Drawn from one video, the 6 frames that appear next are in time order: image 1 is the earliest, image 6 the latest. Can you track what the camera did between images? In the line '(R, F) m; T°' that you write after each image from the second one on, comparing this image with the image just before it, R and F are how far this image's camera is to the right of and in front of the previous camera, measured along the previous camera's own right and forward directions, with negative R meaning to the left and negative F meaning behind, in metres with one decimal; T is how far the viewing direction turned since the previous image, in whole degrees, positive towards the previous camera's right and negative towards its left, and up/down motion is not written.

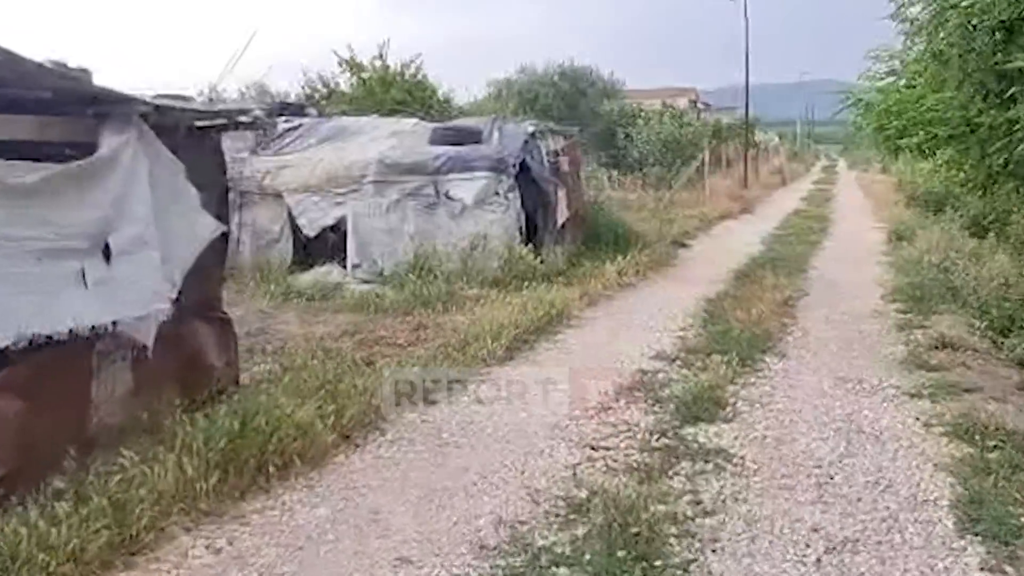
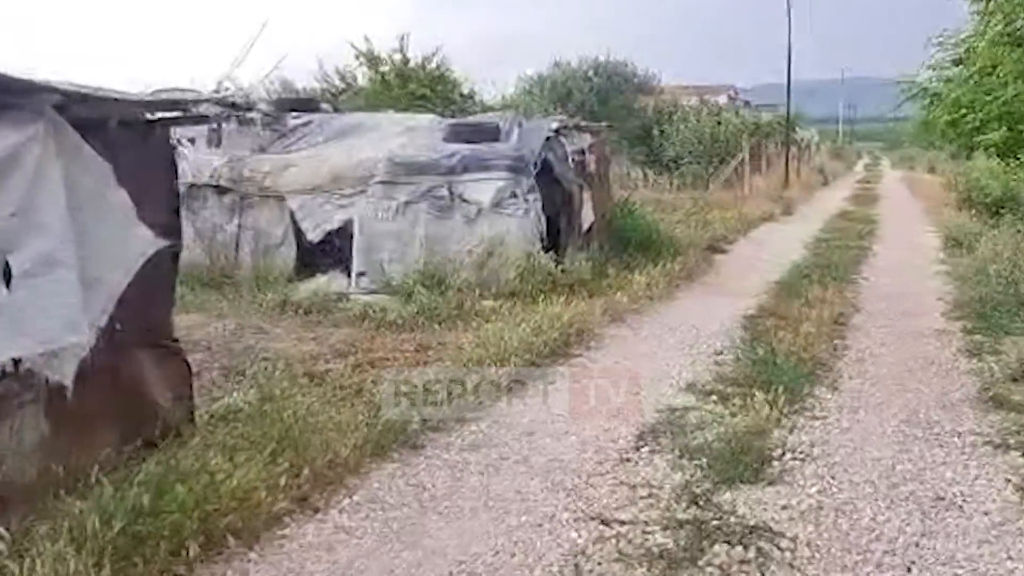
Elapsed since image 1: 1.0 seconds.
(+0.2, +1.1) m; -2°
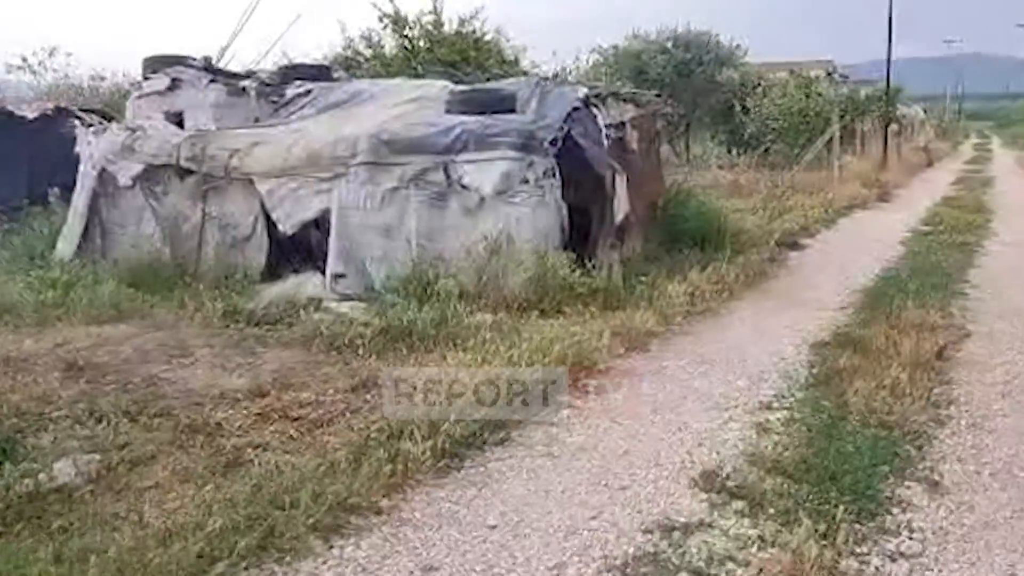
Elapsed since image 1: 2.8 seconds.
(+0.8, +2.3) m; -5°
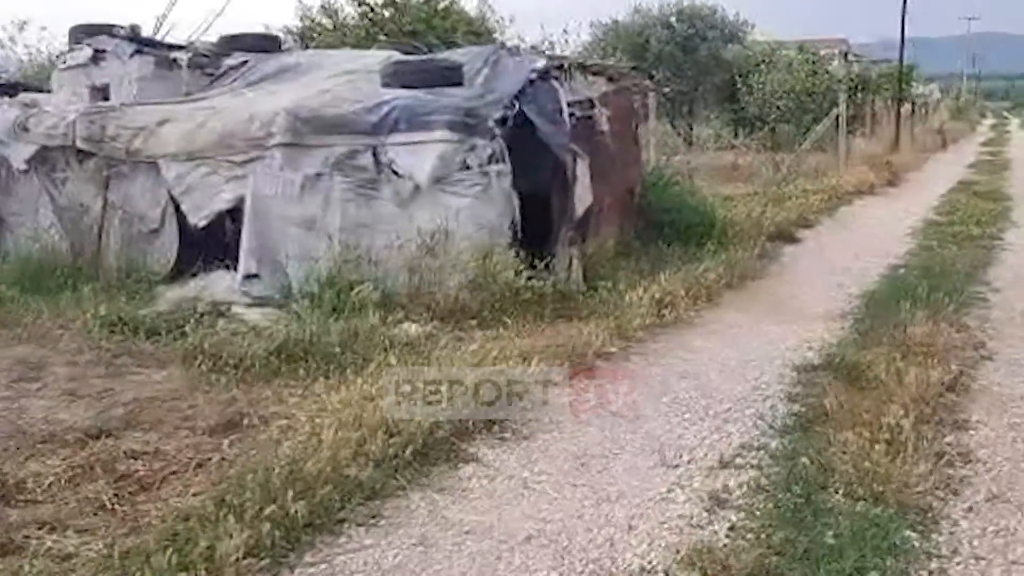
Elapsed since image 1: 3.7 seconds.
(+0.6, +1.4) m; -1°
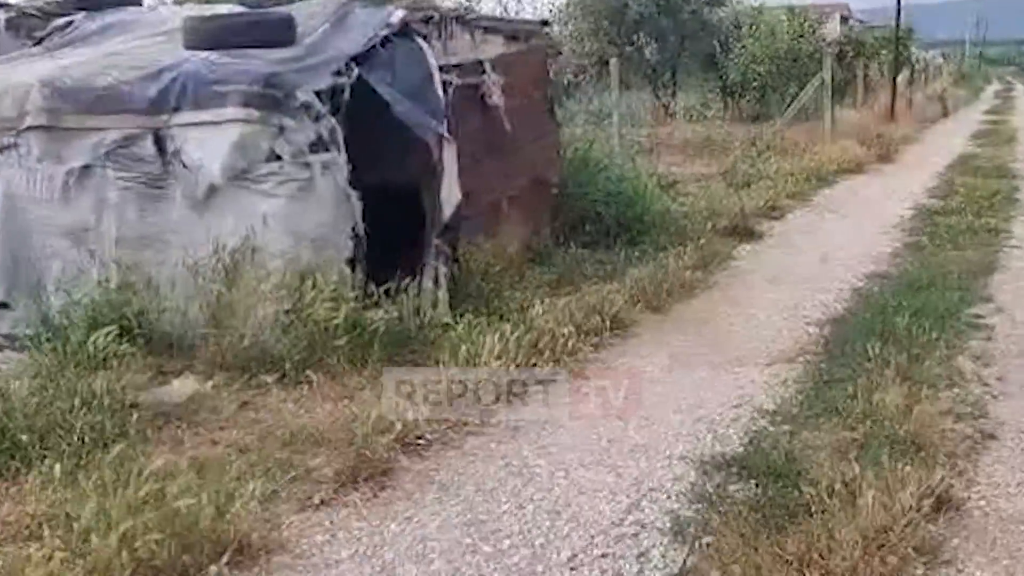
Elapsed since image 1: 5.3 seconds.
(+1.0, +2.1) m; 0°
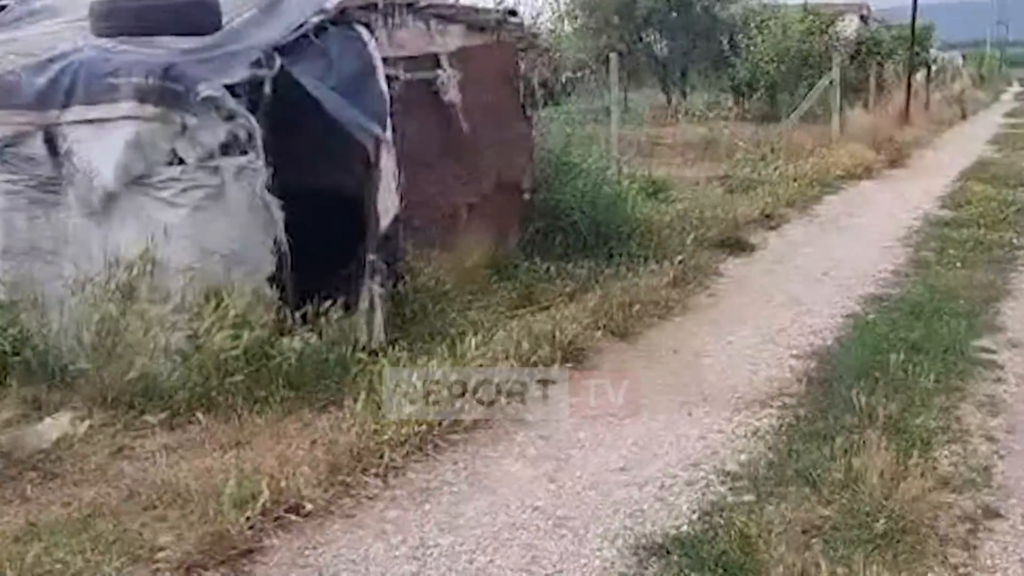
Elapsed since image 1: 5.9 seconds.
(+0.4, +0.8) m; -1°
